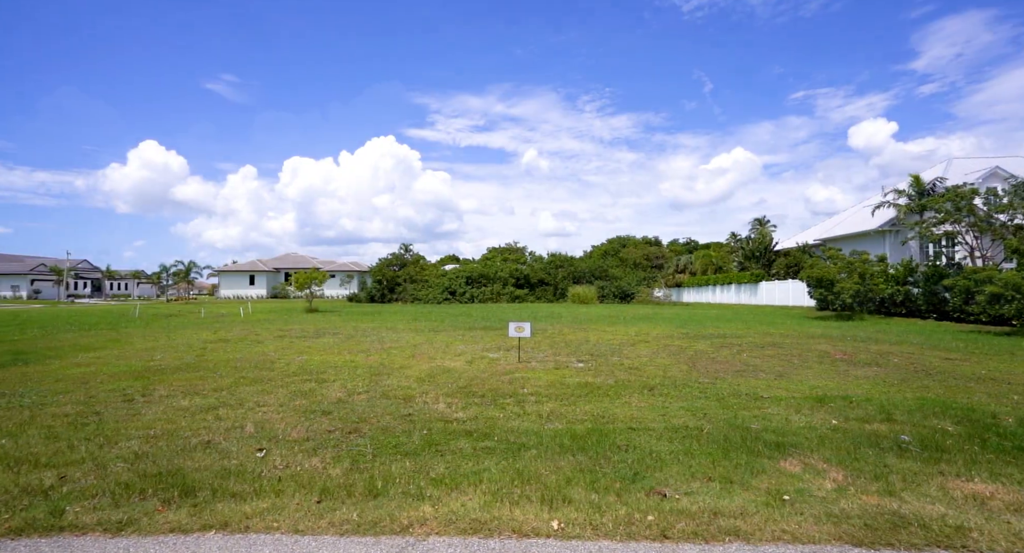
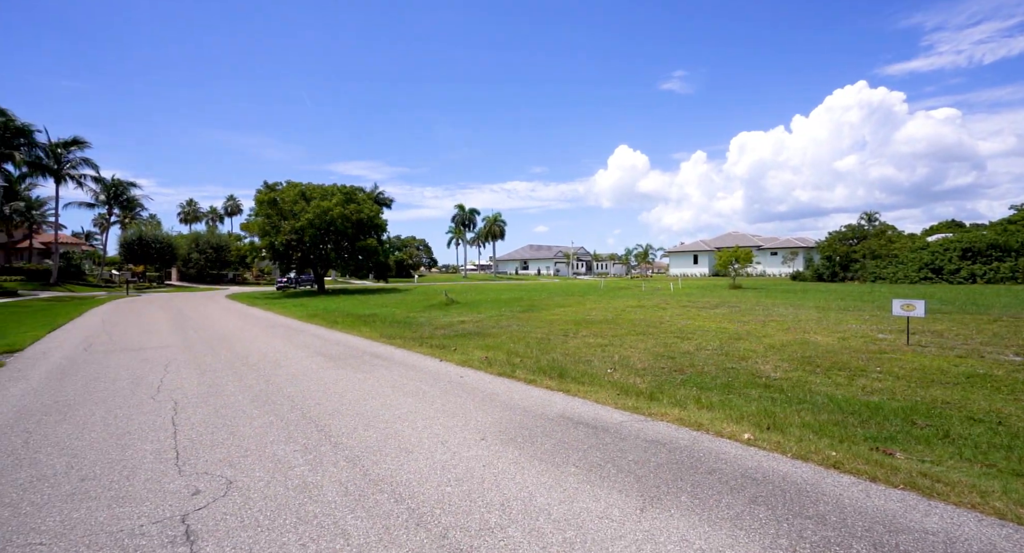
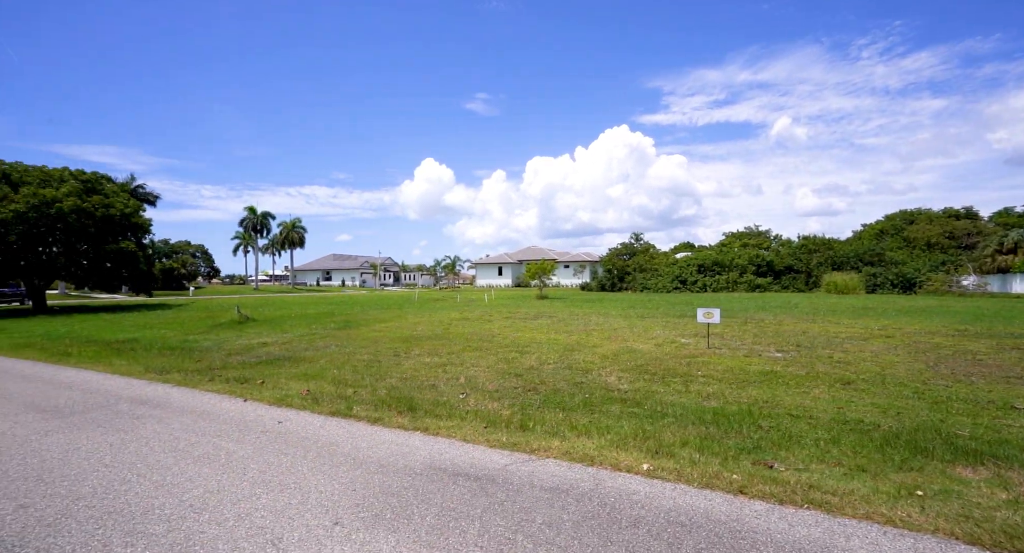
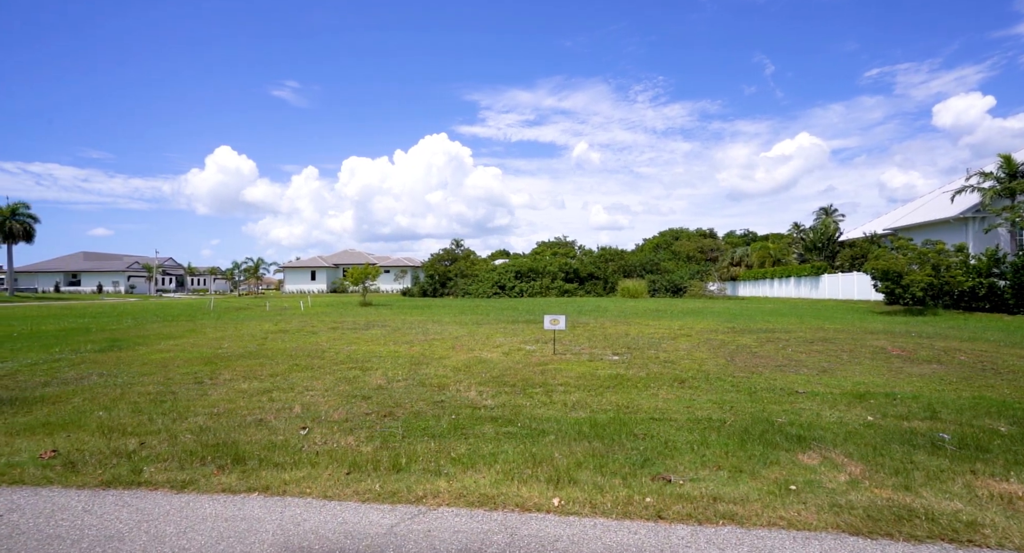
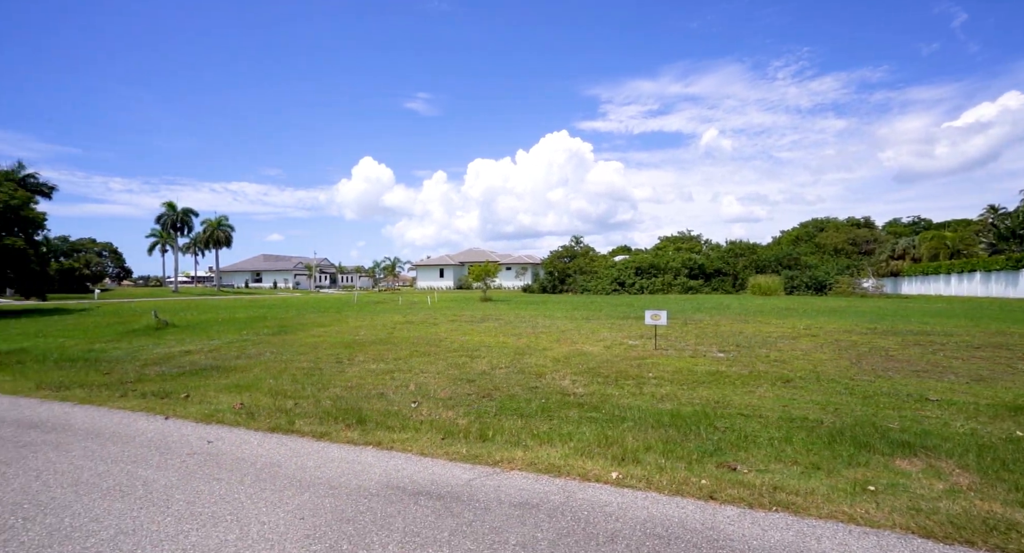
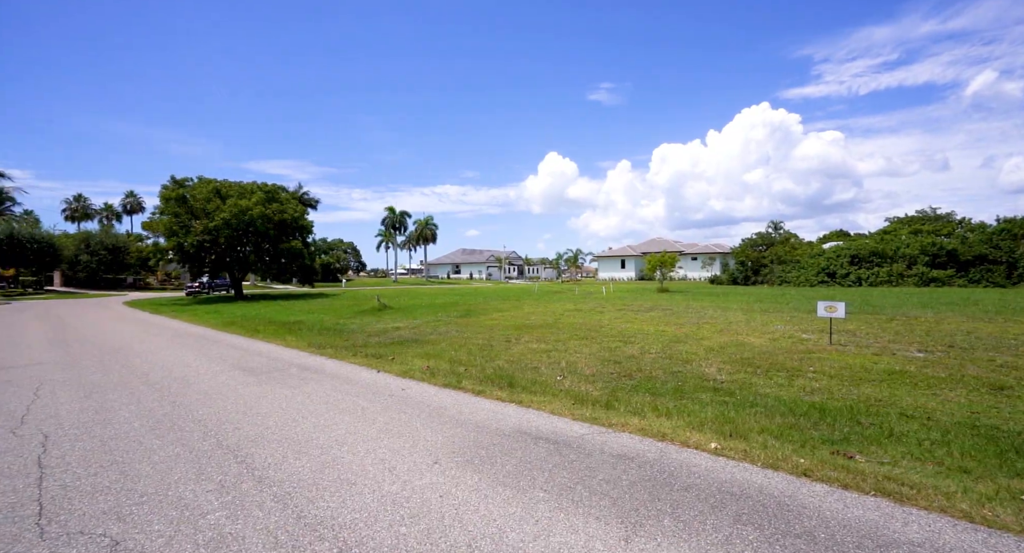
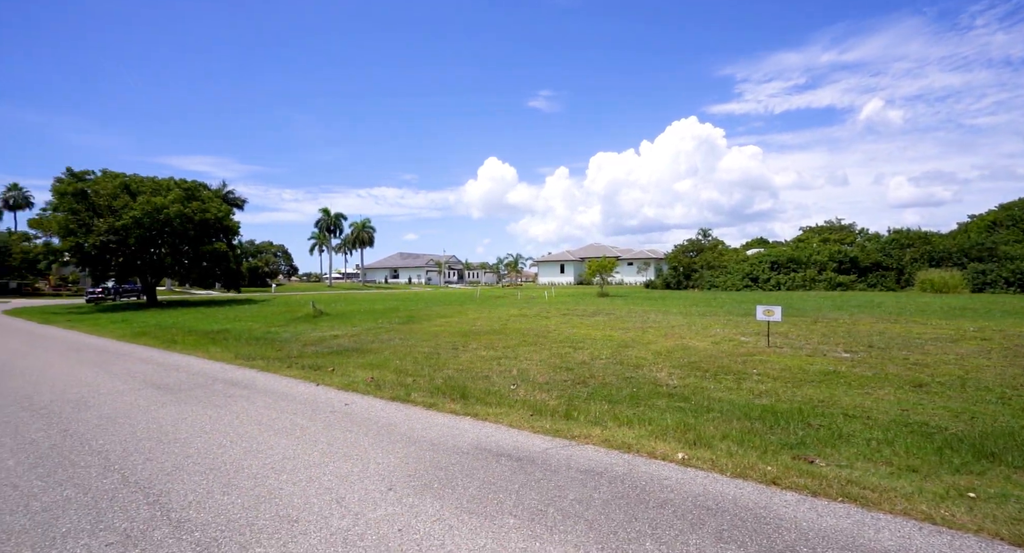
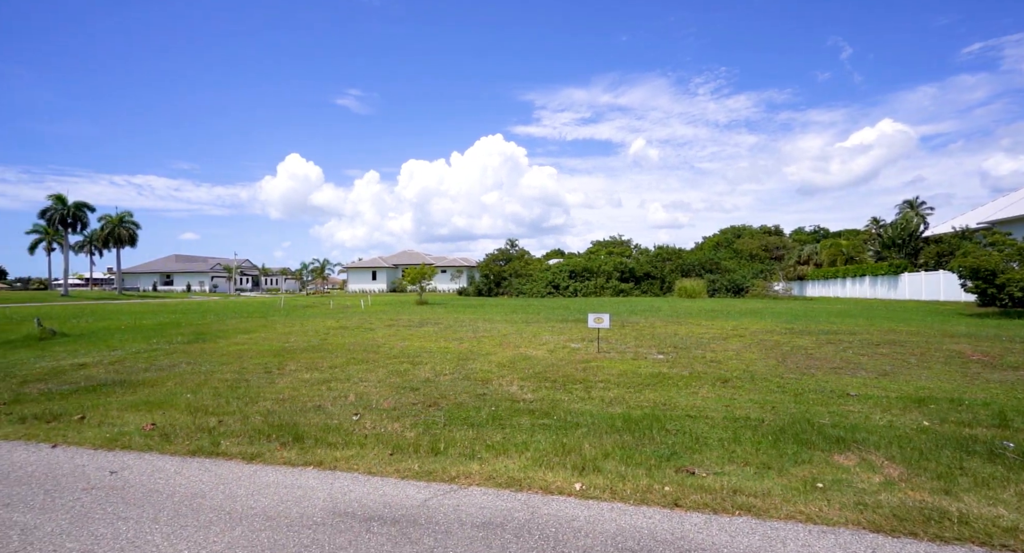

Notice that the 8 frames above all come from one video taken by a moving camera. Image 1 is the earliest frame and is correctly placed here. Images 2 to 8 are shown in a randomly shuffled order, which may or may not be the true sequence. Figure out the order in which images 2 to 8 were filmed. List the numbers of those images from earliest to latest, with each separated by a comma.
4, 8, 5, 3, 7, 6, 2
